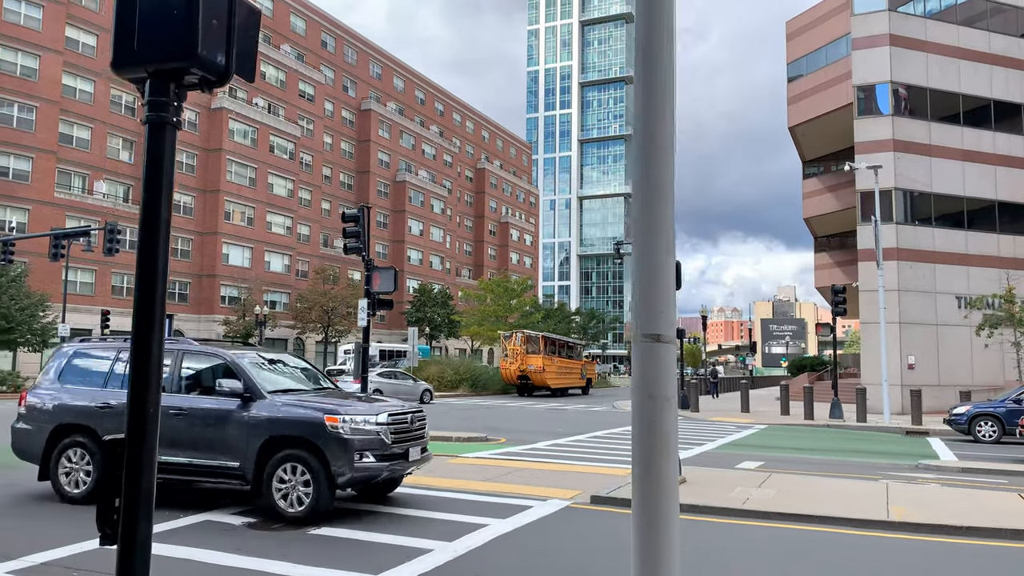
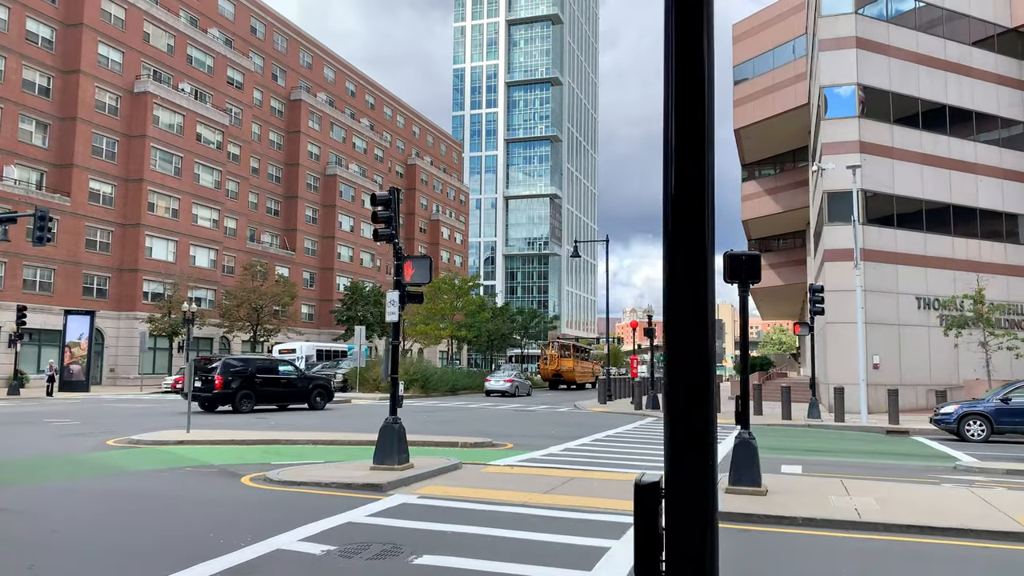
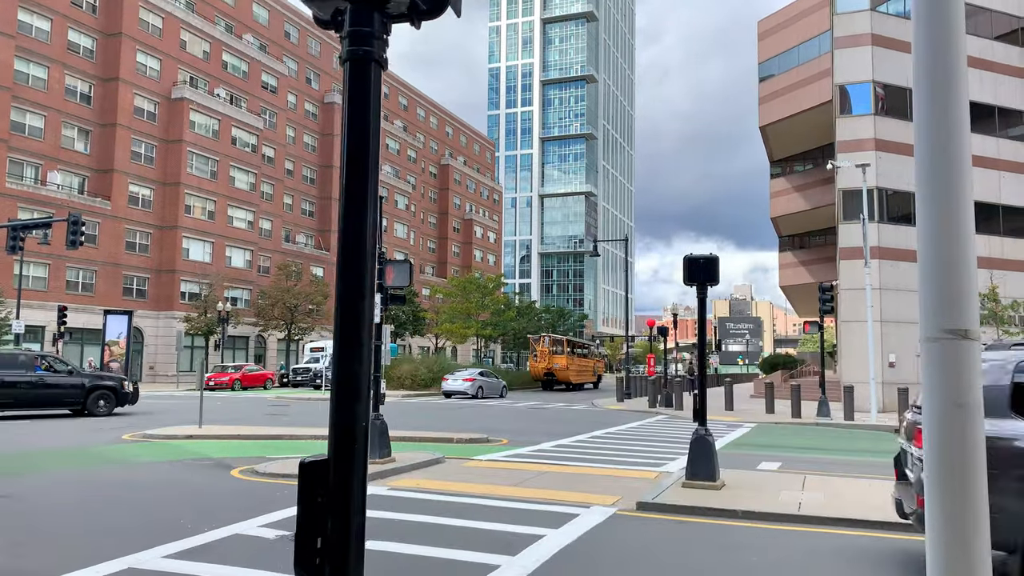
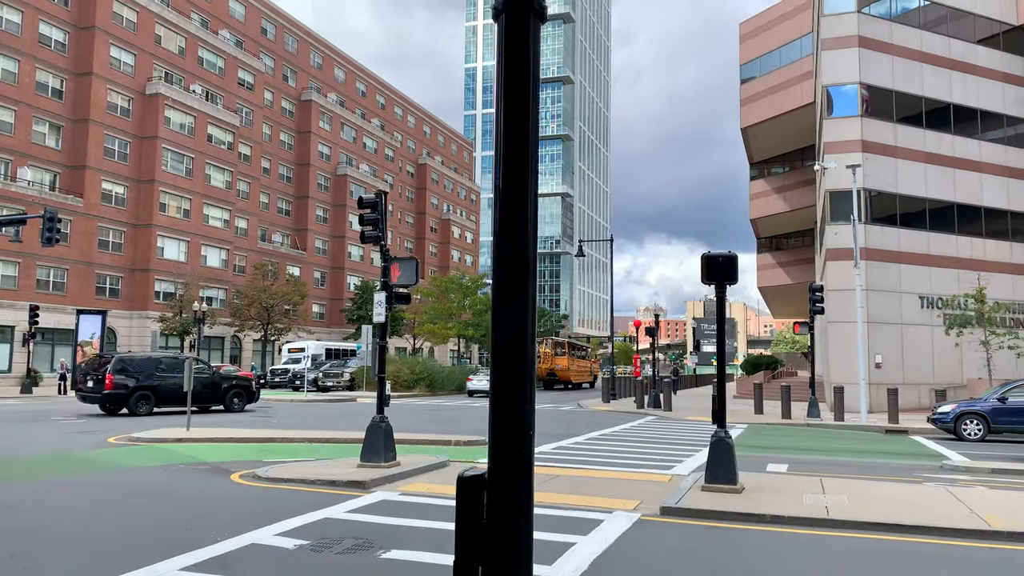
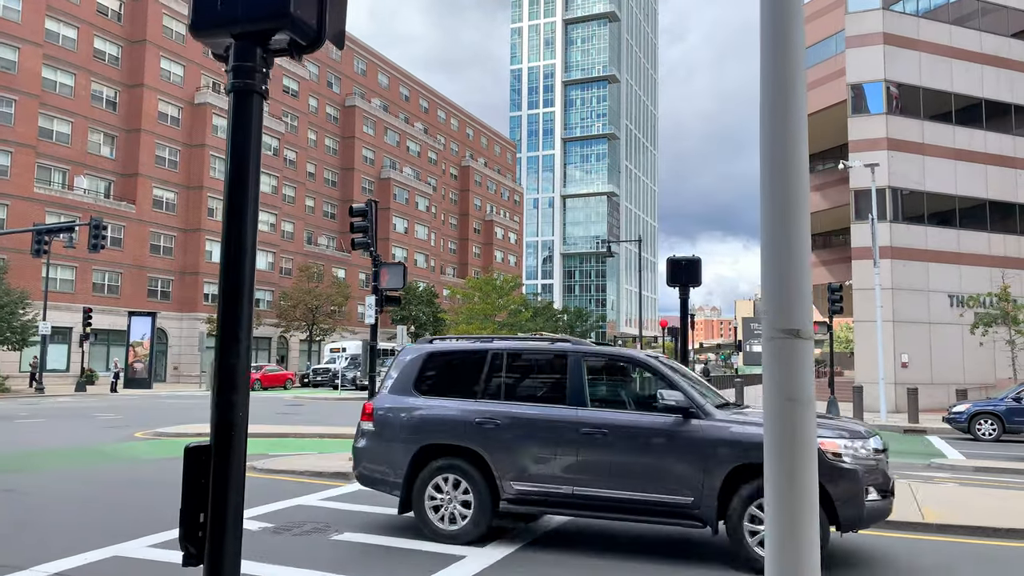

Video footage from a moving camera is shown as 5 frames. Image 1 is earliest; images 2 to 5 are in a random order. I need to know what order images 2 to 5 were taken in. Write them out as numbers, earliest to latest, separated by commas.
5, 3, 4, 2
